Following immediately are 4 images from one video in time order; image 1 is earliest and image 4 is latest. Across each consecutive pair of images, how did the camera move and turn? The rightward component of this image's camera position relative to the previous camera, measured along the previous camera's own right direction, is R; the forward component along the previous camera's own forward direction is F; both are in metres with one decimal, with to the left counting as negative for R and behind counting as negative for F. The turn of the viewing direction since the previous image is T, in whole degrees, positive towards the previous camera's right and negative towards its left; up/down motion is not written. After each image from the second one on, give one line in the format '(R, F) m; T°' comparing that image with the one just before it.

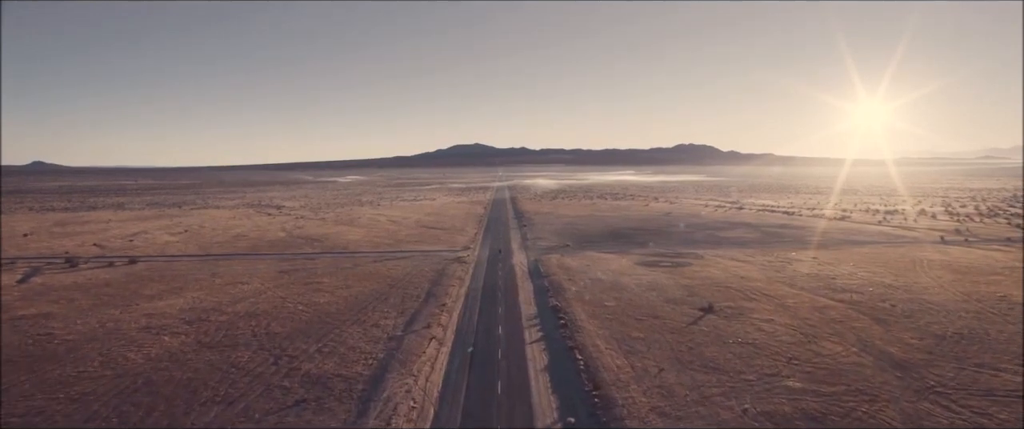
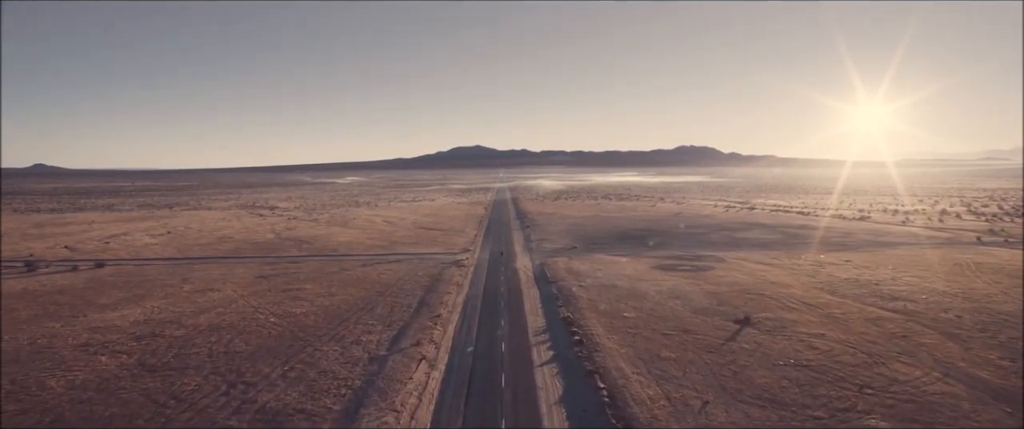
(-0.1, +3.5) m; 0°
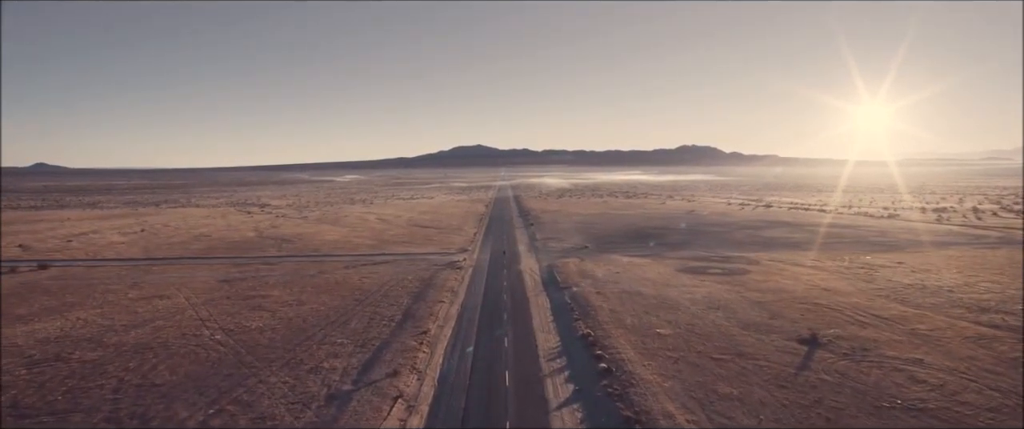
(-0.1, +4.6) m; 0°
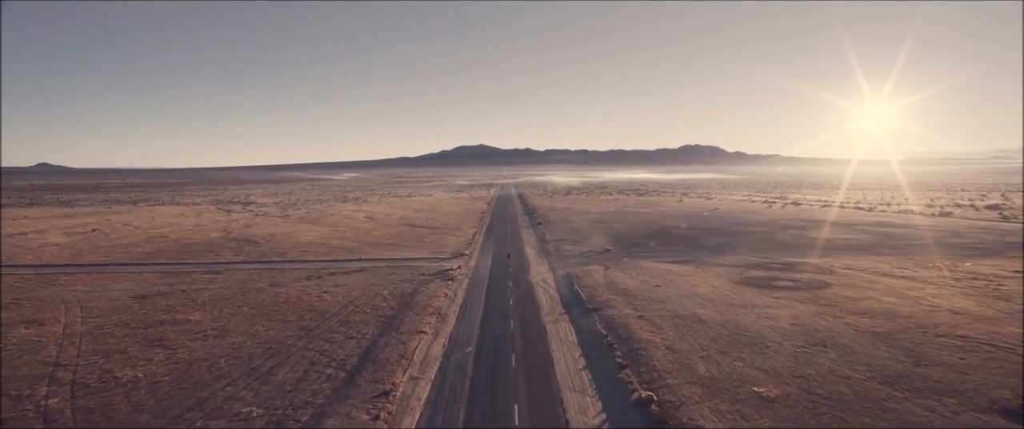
(-0.2, +6.9) m; 0°
